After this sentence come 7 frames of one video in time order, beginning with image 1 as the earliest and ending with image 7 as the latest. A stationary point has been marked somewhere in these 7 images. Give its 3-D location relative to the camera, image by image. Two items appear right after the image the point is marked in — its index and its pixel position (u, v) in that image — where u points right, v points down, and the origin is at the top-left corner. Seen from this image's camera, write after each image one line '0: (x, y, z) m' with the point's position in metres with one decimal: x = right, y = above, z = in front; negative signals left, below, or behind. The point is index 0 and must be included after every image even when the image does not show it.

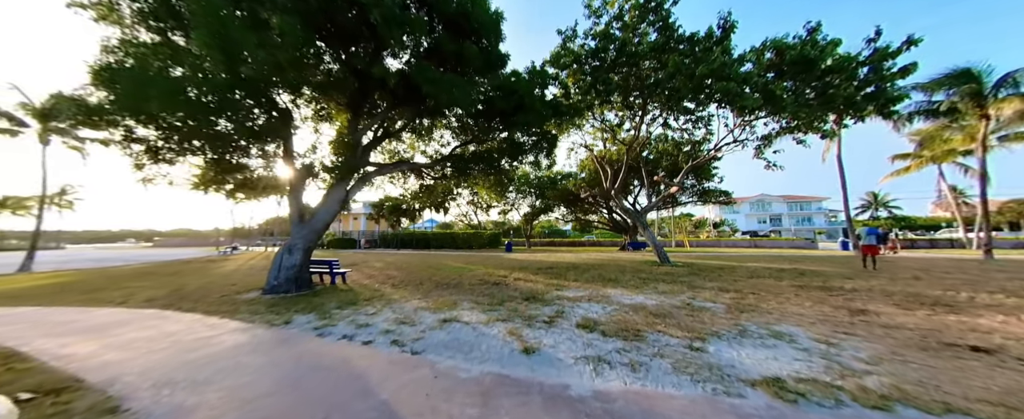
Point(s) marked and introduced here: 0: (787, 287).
0: (+7.5, -2.2, +7.4) m
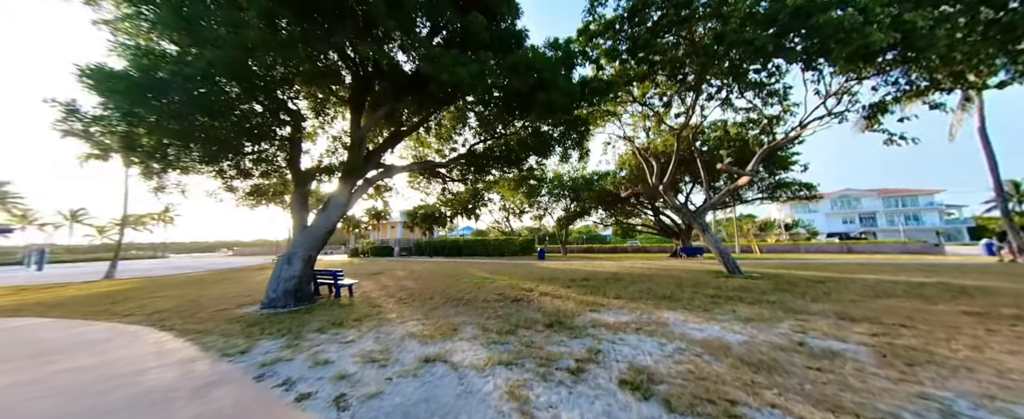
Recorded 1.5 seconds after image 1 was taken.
0: (+7.9, -1.9, +4.8) m
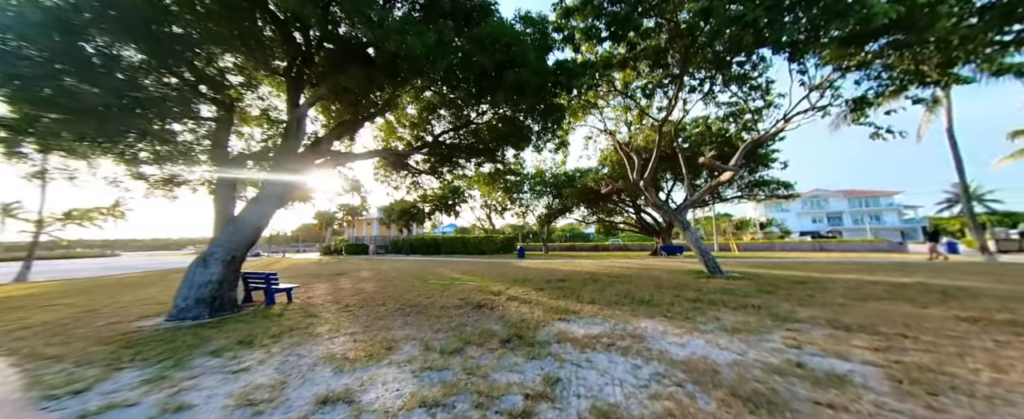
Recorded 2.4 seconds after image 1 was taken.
0: (+7.1, -1.9, +4.4) m
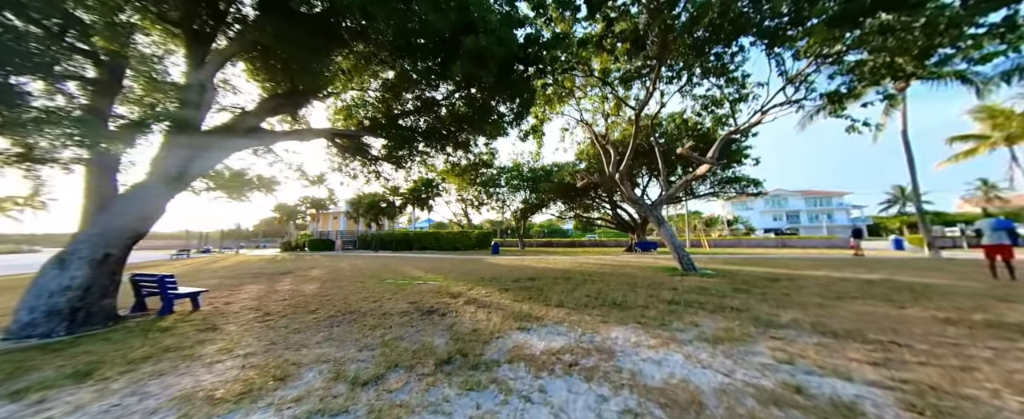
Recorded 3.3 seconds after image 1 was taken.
0: (+6.4, -1.8, +4.0) m
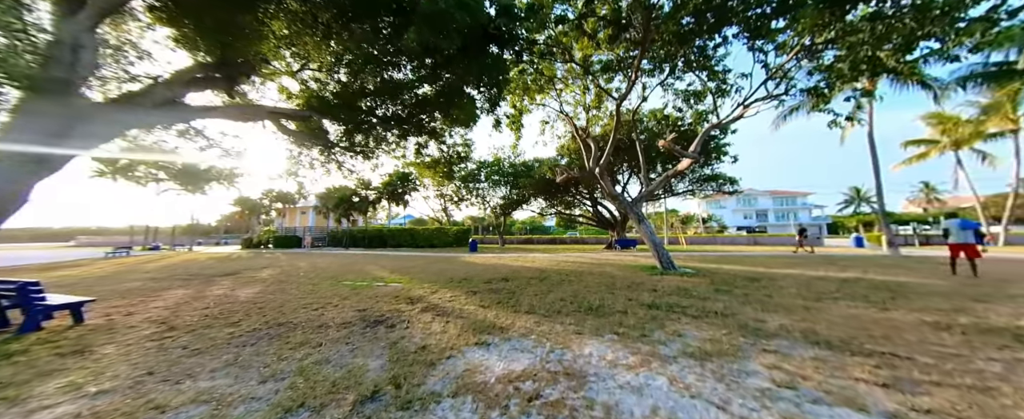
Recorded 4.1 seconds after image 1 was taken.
0: (+5.8, -1.7, +3.7) m
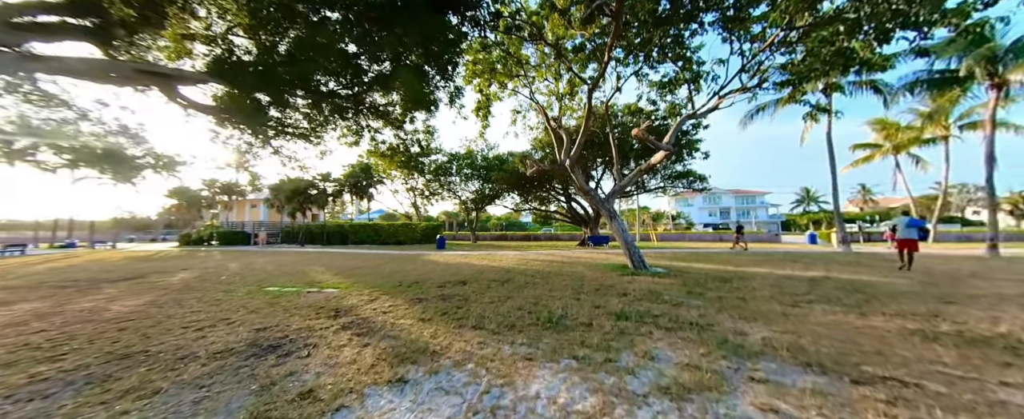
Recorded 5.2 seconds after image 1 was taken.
0: (+5.0, -1.7, +3.3) m
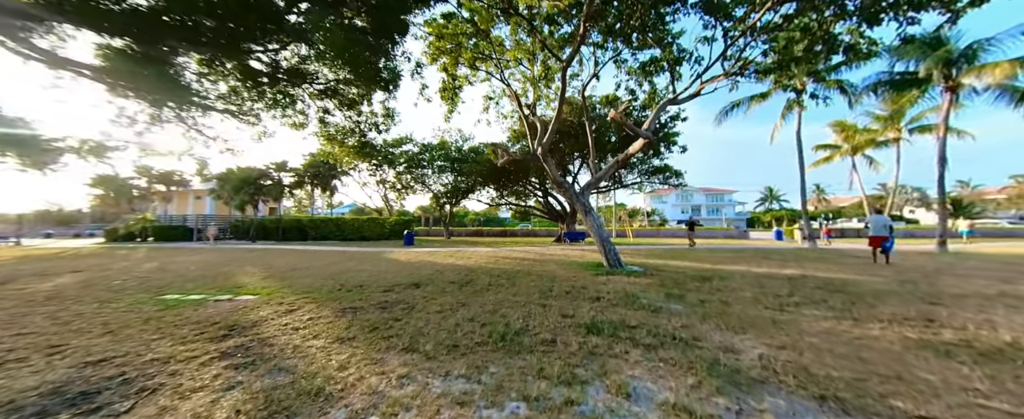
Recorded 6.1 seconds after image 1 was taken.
0: (+4.4, -1.6, +2.7) m
